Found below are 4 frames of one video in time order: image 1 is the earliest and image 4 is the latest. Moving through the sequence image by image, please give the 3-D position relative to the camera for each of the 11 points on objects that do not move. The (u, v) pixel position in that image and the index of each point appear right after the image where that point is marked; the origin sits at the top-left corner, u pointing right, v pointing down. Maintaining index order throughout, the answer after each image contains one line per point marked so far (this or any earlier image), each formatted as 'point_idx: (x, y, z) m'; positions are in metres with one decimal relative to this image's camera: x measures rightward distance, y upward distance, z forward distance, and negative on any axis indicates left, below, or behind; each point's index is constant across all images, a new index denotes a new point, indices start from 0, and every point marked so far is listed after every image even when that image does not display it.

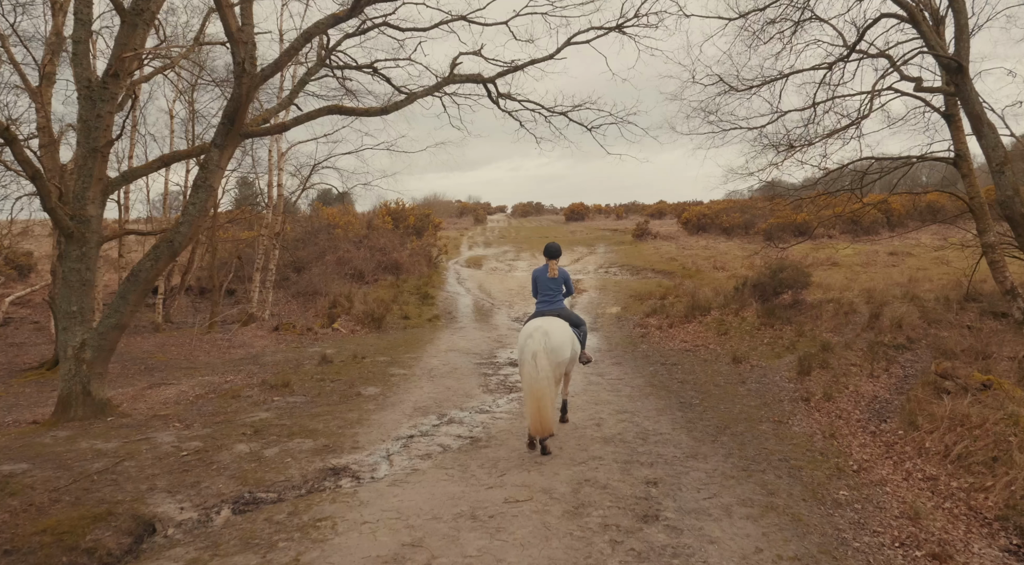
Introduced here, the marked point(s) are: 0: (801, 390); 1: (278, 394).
0: (+4.4, -1.6, +9.8) m
1: (-3.5, -1.7, +9.5) m
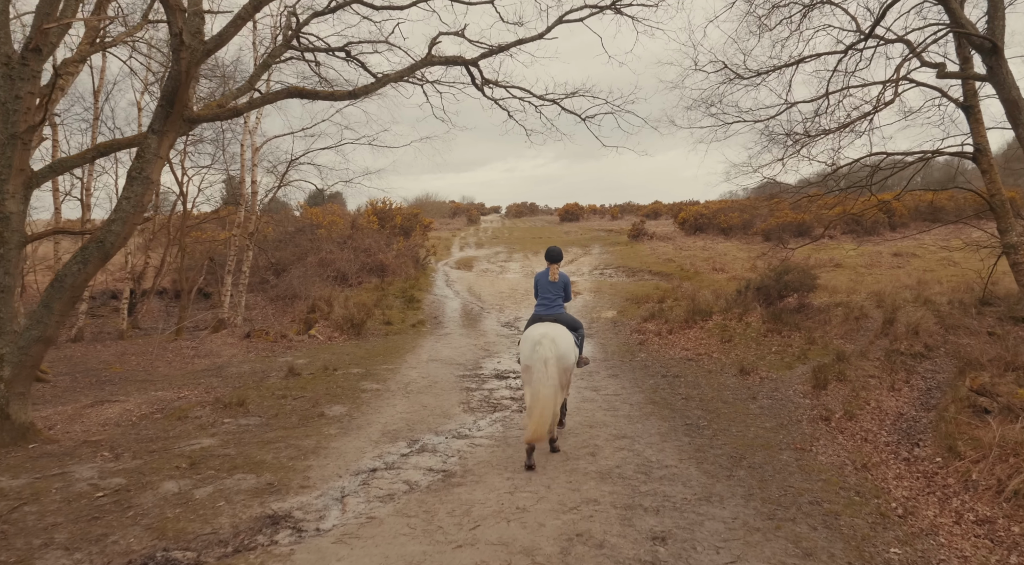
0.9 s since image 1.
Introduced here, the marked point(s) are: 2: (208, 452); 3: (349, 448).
0: (+4.2, -1.7, +8.7) m
1: (-3.7, -1.7, +8.4) m
2: (-3.2, -1.8, +6.8) m
3: (-1.8, -1.8, +7.0) m
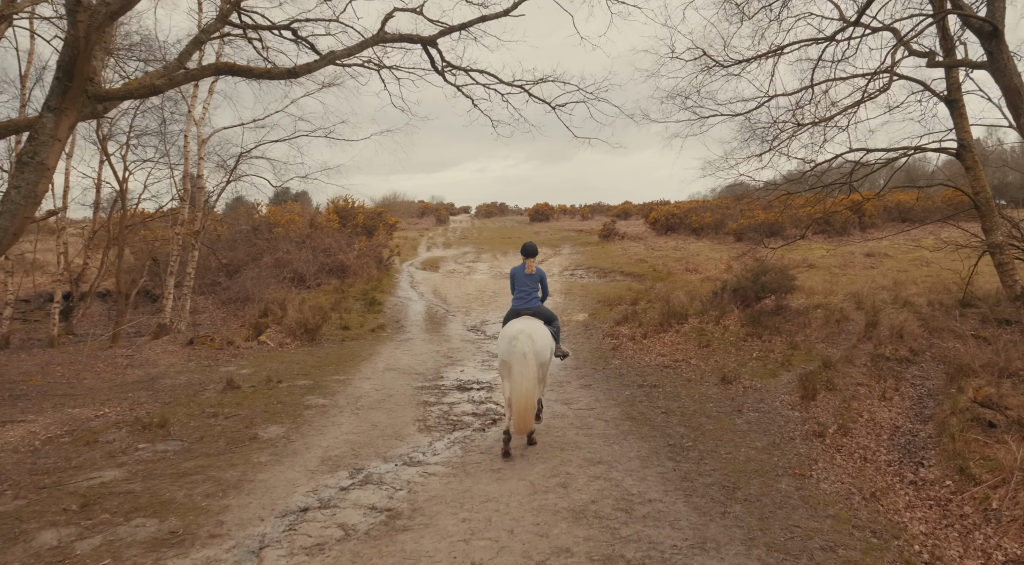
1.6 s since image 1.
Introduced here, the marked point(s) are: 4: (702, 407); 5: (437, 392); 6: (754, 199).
0: (+3.7, -1.7, +8.0) m
1: (-4.1, -1.8, +7.3) m
2: (-3.6, -1.8, +5.8) m
3: (-2.2, -1.8, +6.0) m
4: (+2.5, -1.7, +8.5) m
5: (-1.1, -1.6, +9.6) m
6: (+5.7, +2.0, +15.1) m
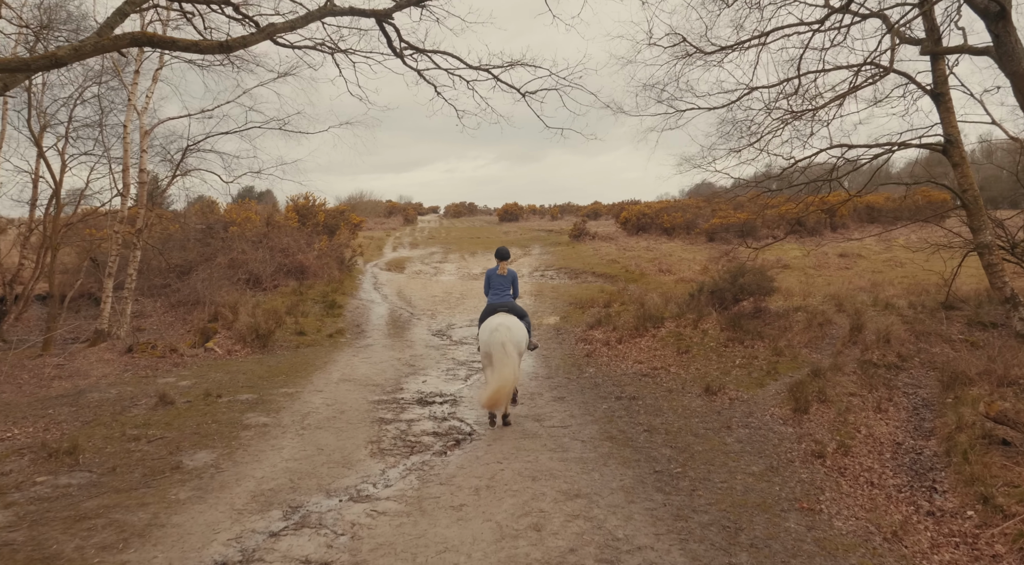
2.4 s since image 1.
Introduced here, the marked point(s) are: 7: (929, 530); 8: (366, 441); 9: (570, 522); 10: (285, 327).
0: (+3.3, -1.8, +7.2) m
1: (-4.5, -1.8, +6.2) m
2: (-3.9, -1.9, +4.7) m
3: (-2.4, -1.9, +5.0) m
4: (+2.1, -1.7, +7.8) m
5: (-1.6, -1.7, +8.6) m
6: (+5.0, +2.0, +14.5) m
7: (+3.4, -2.0, +5.2) m
8: (-1.6, -1.8, +7.1) m
9: (+0.4, -1.8, +4.8) m
10: (-5.3, -1.1, +15.0) m
